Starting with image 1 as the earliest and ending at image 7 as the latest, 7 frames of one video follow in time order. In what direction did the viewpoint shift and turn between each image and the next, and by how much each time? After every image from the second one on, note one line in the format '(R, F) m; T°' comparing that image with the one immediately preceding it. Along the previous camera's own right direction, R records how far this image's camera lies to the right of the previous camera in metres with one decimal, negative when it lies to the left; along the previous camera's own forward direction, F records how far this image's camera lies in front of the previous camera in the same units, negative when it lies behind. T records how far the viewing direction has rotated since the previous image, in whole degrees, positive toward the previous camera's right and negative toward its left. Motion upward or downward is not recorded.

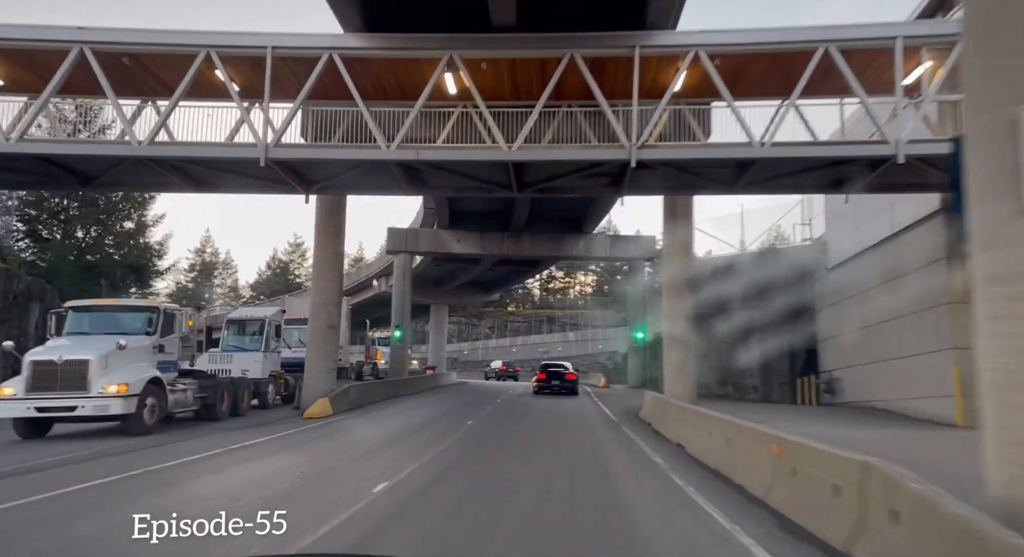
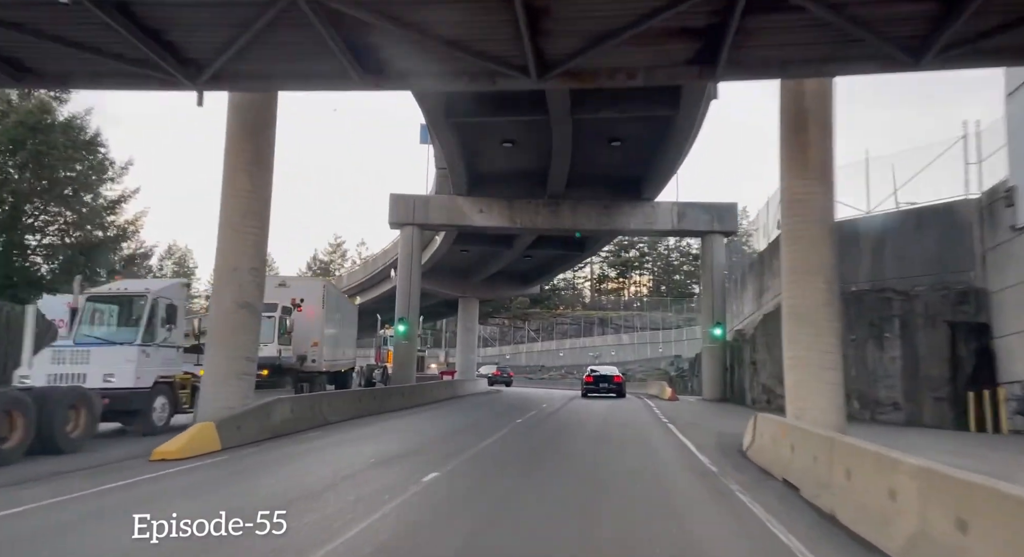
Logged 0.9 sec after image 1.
(+0.6, +8.2) m; -5°
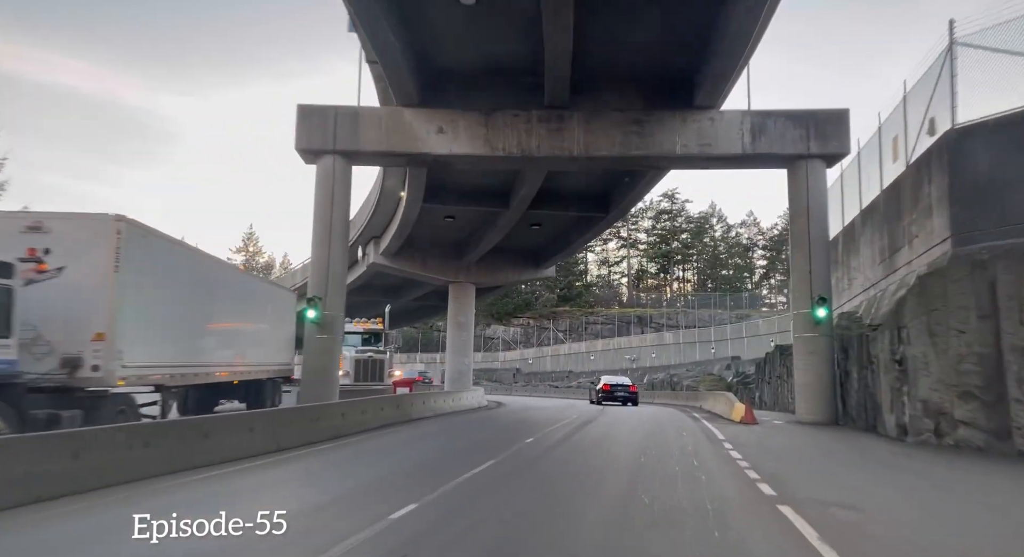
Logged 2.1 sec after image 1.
(+1.7, +10.6) m; -3°
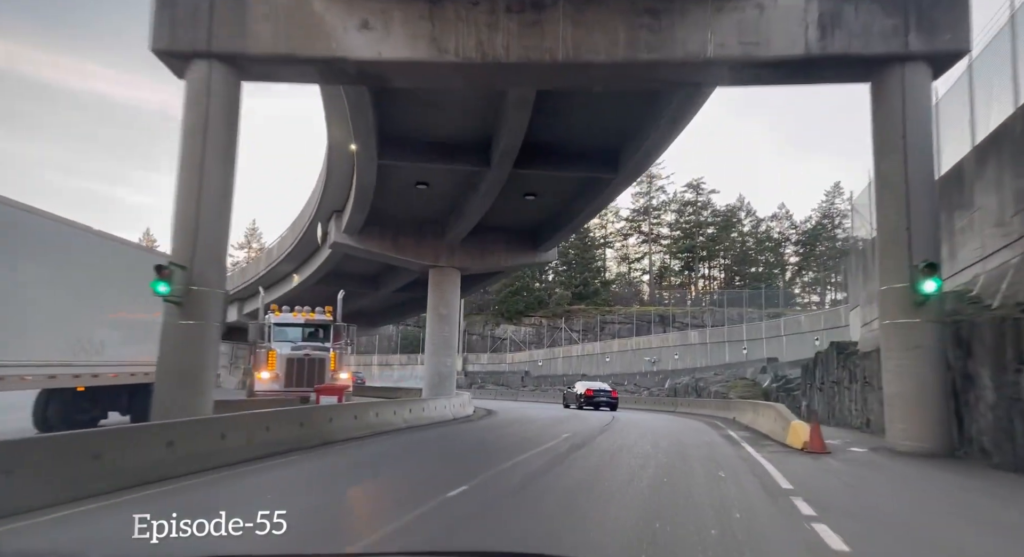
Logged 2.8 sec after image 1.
(+1.3, +5.9) m; -2°
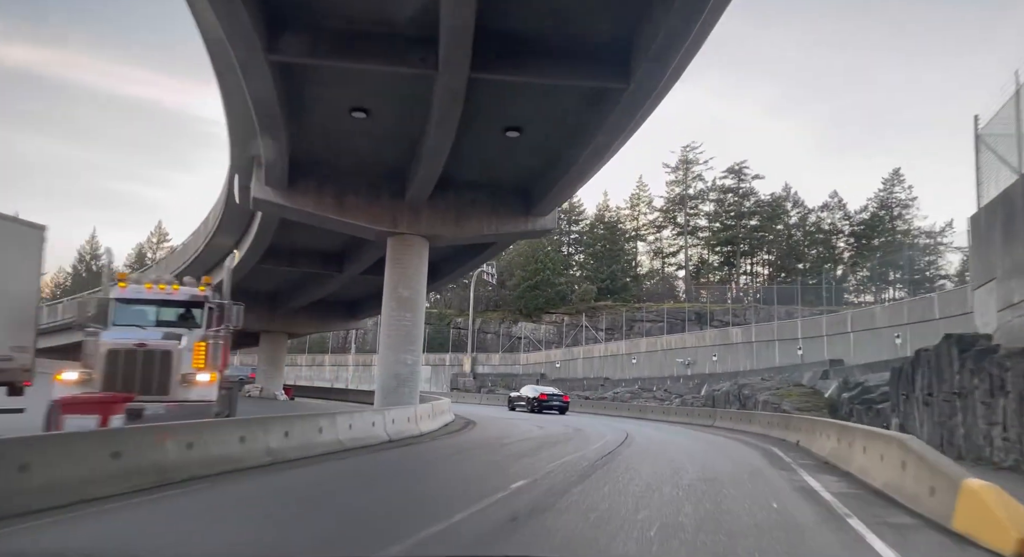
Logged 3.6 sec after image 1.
(+1.8, +7.2) m; -3°
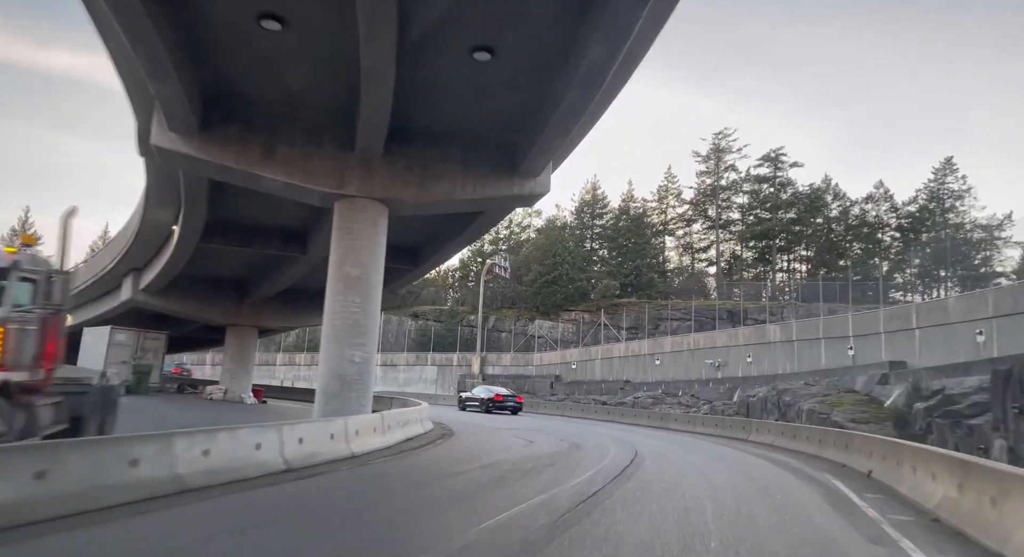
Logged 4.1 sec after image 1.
(+1.4, +4.8) m; -3°
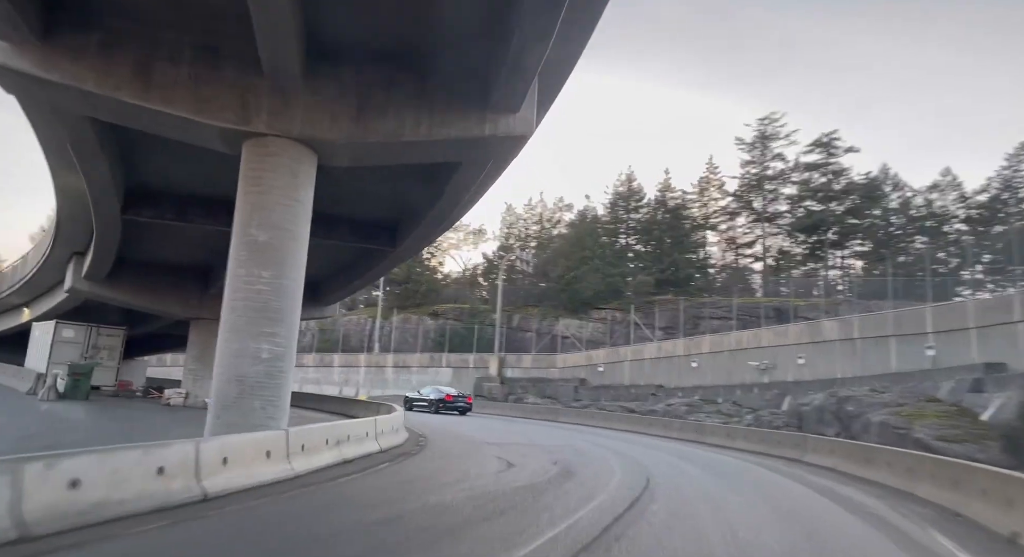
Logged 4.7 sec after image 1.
(+1.5, +4.8) m; -4°
